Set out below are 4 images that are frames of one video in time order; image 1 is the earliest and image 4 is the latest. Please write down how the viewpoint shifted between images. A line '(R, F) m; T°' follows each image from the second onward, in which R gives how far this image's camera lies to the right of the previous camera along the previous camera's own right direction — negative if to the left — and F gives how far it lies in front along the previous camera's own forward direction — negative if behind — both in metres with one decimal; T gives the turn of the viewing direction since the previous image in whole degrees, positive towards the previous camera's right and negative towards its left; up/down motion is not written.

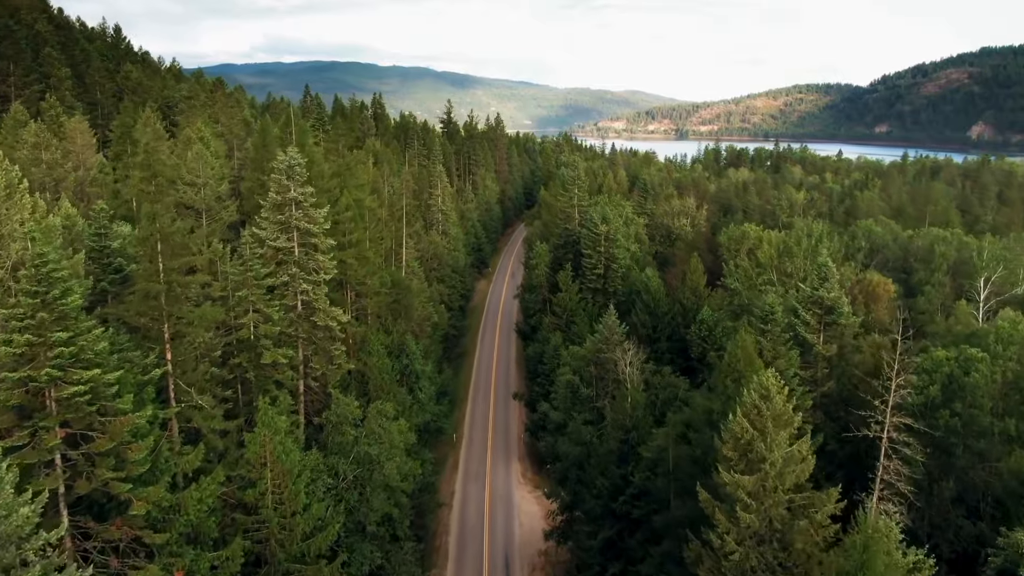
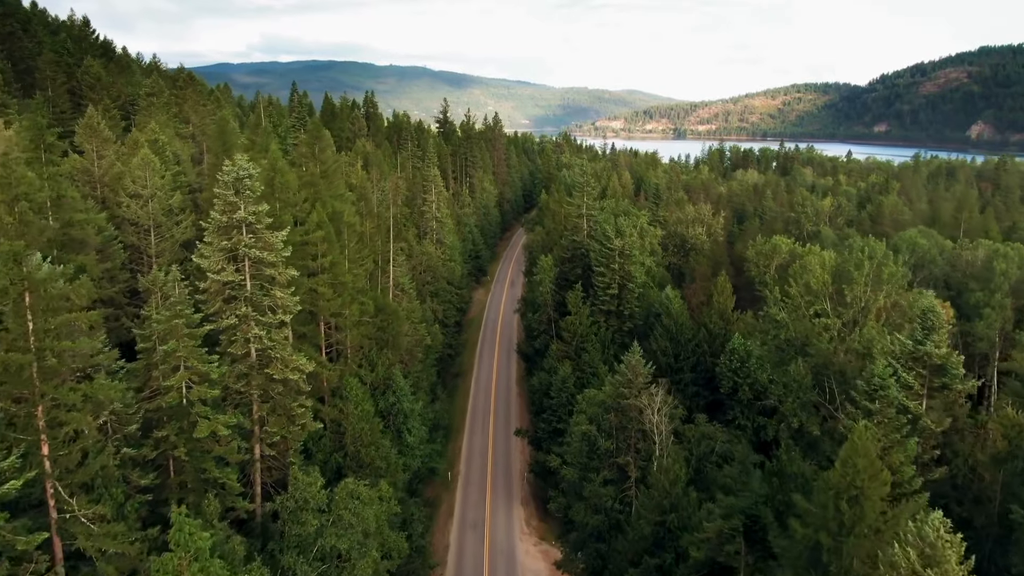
(-0.4, +7.4) m; 0°
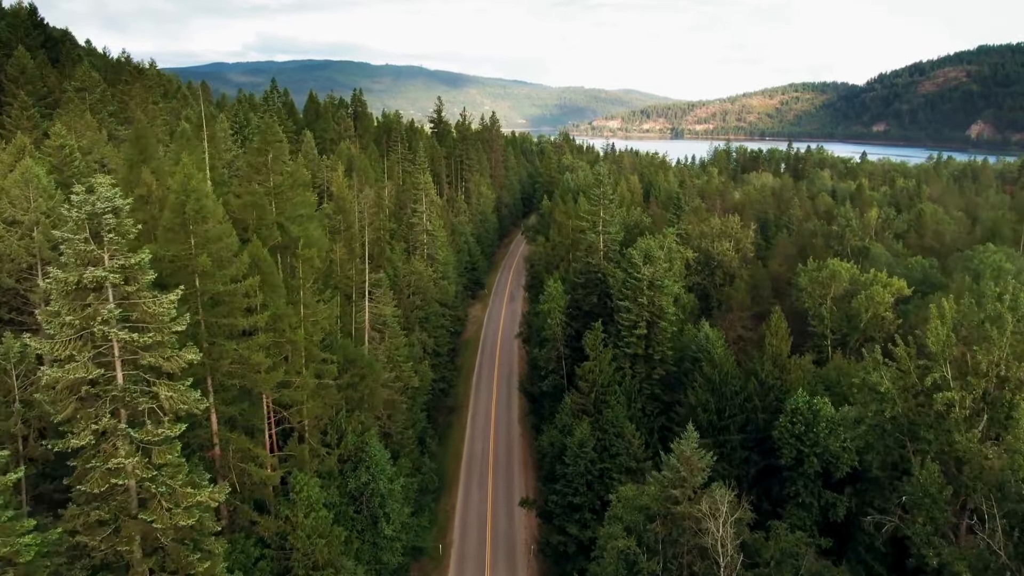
(-0.5, +10.3) m; 0°
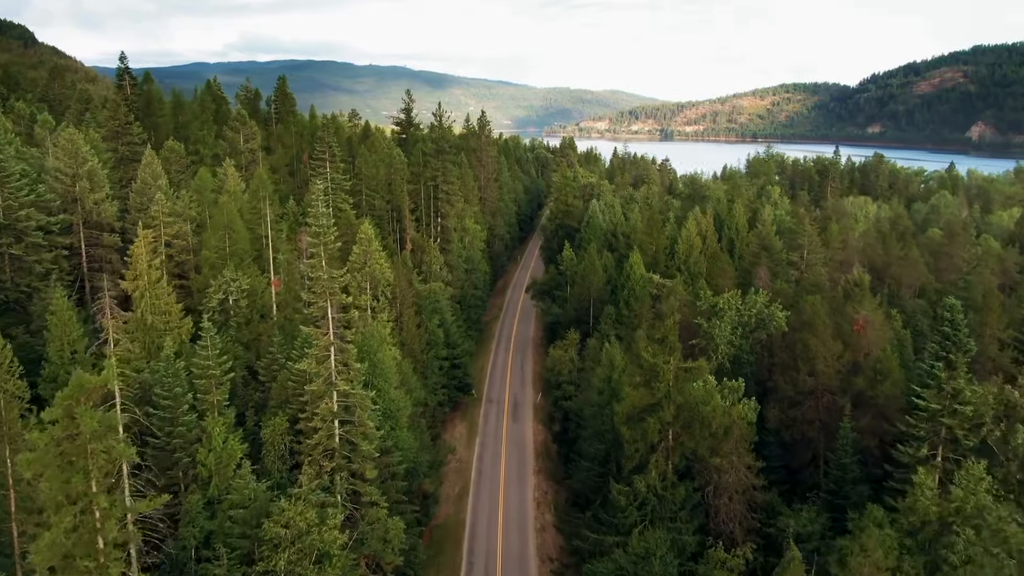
(-2.0, +45.1) m; +1°
